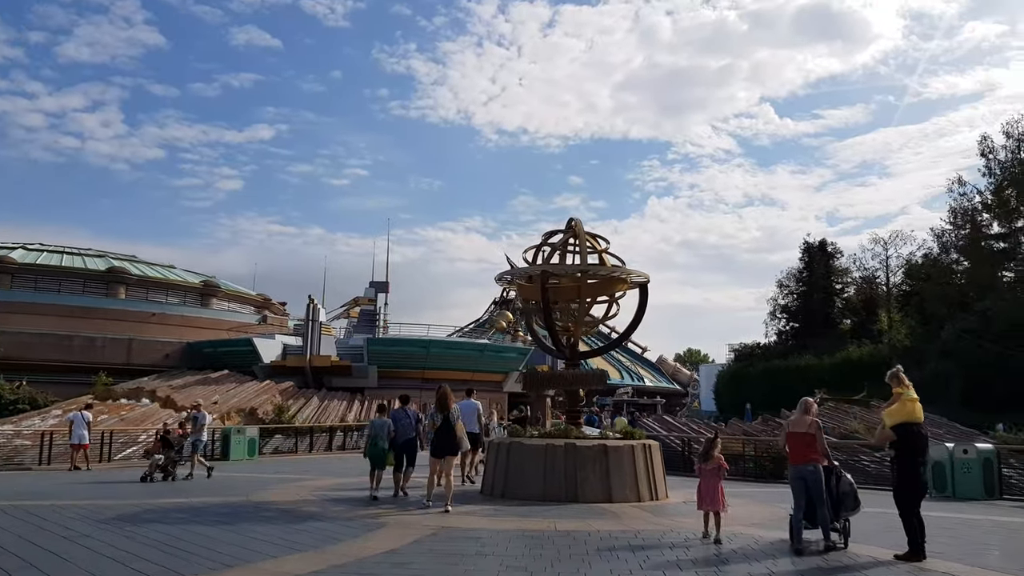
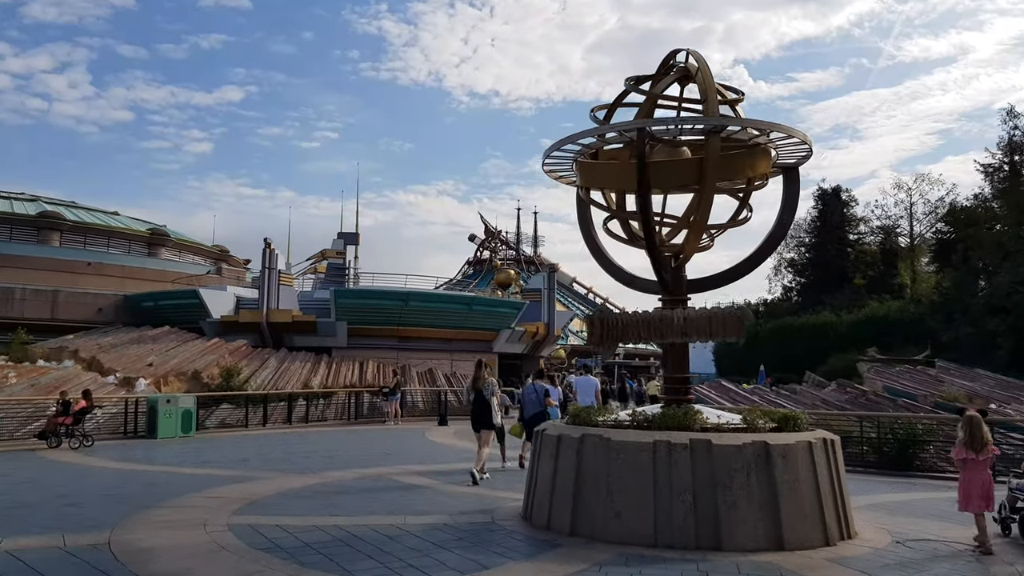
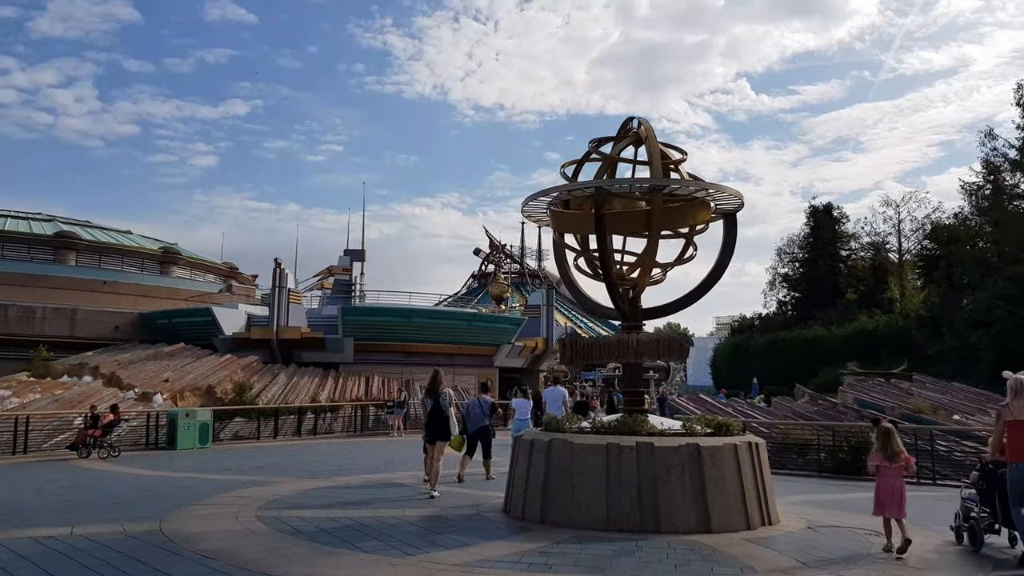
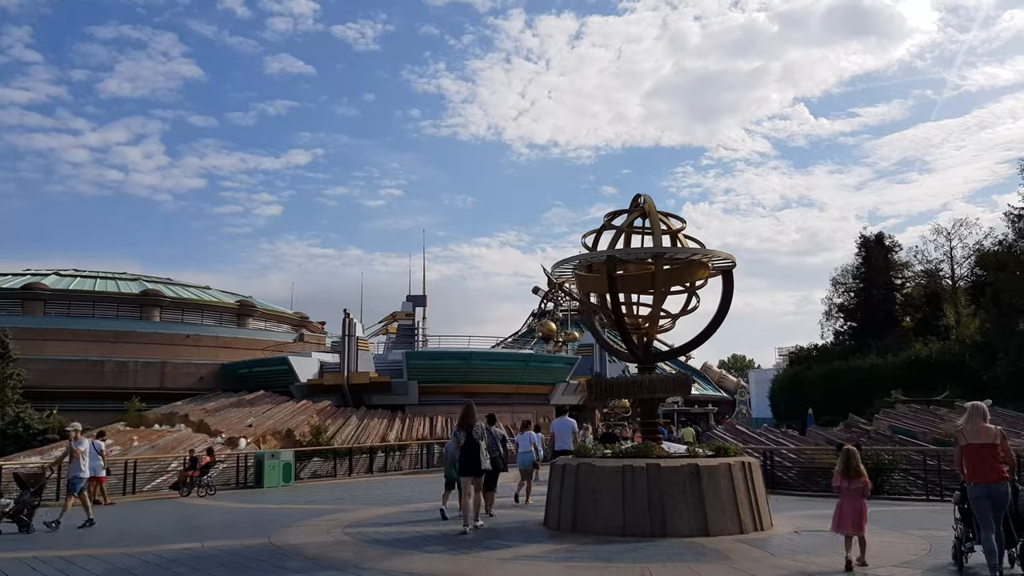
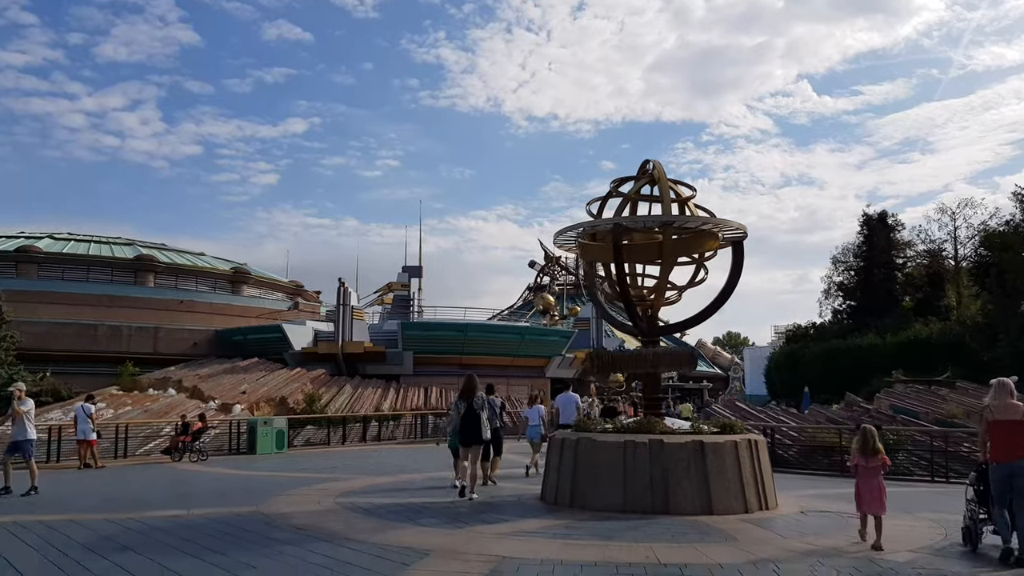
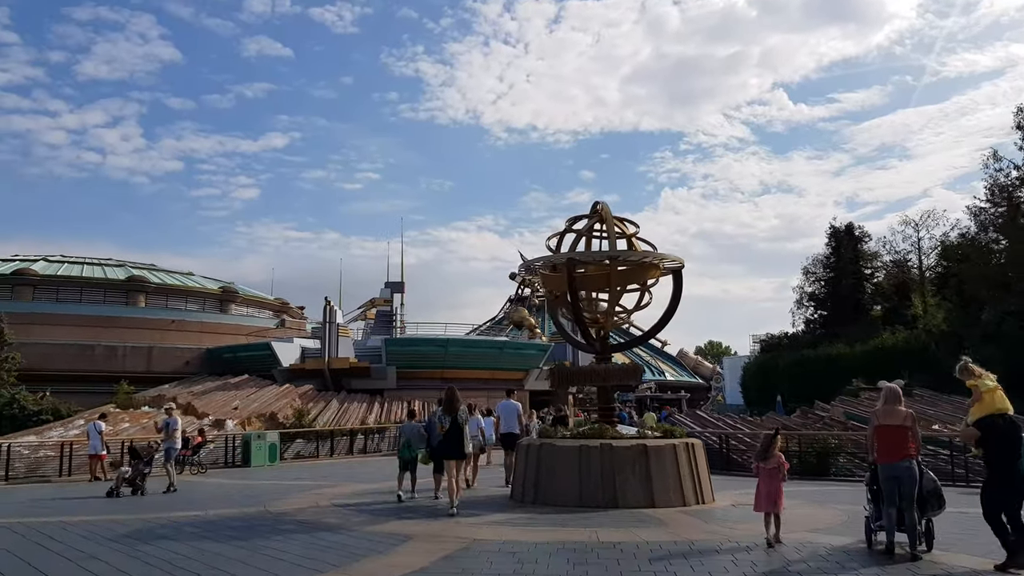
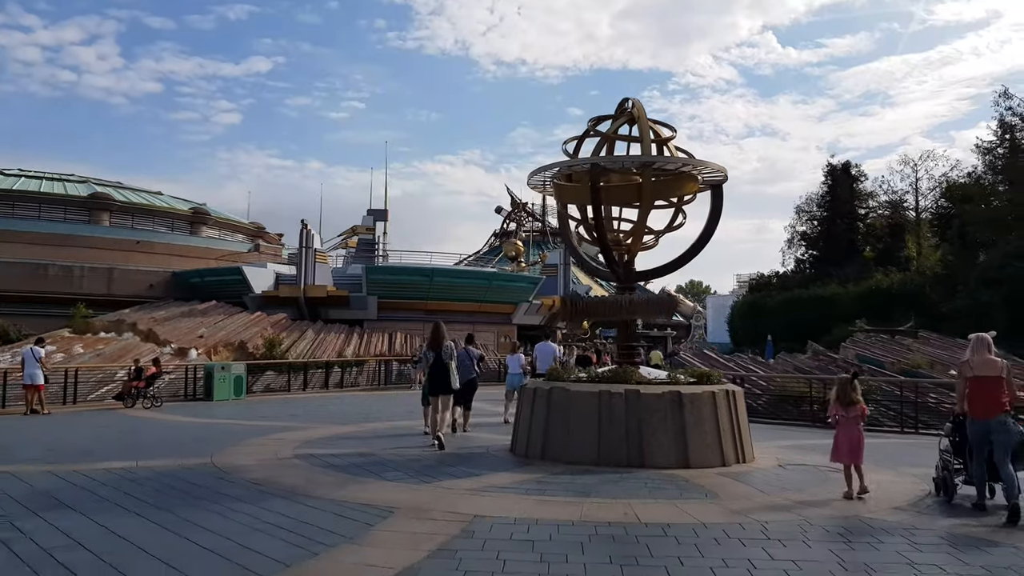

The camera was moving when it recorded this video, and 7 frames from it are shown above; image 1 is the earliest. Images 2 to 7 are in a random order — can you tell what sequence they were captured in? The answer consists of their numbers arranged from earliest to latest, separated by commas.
6, 4, 5, 7, 3, 2
